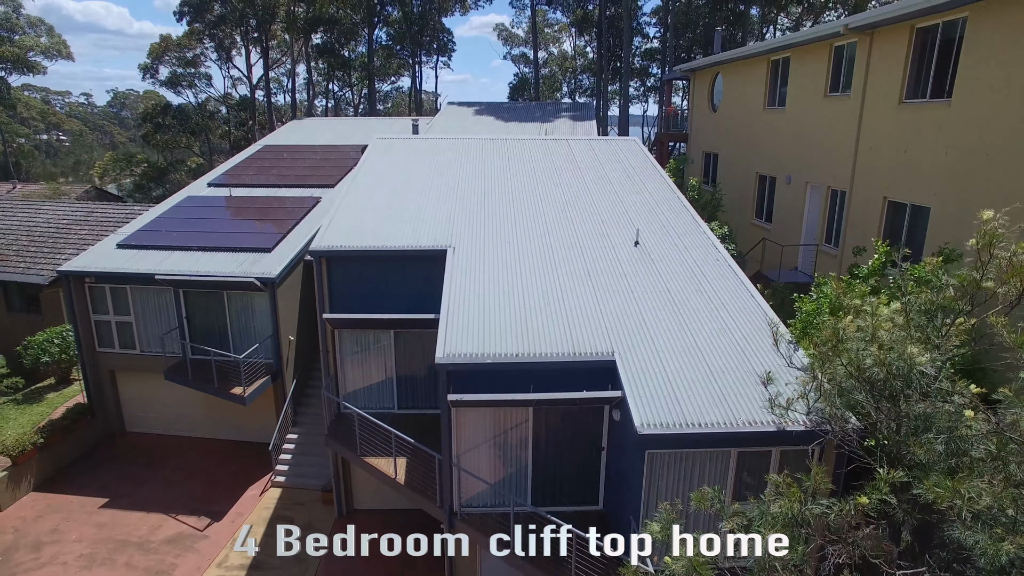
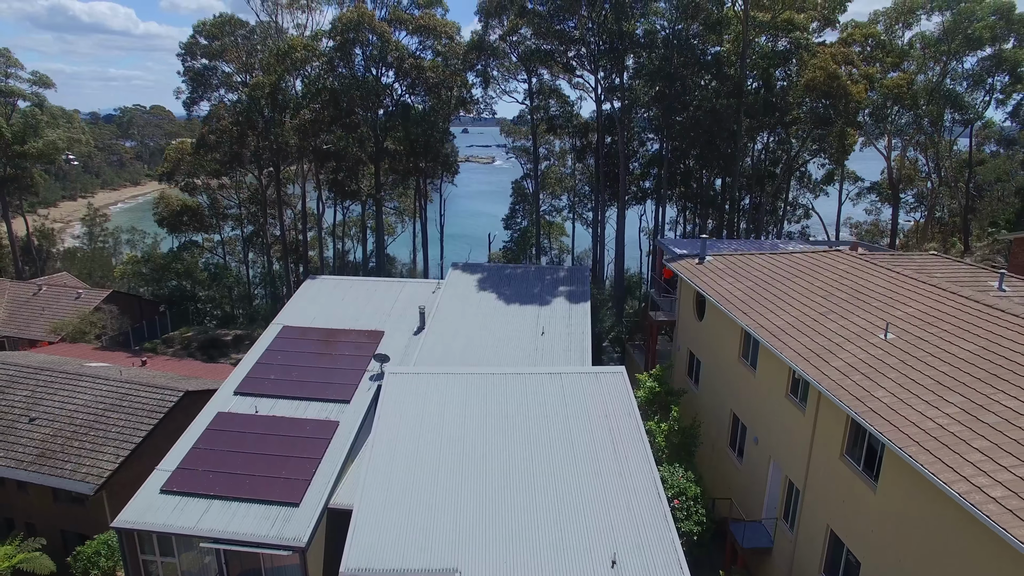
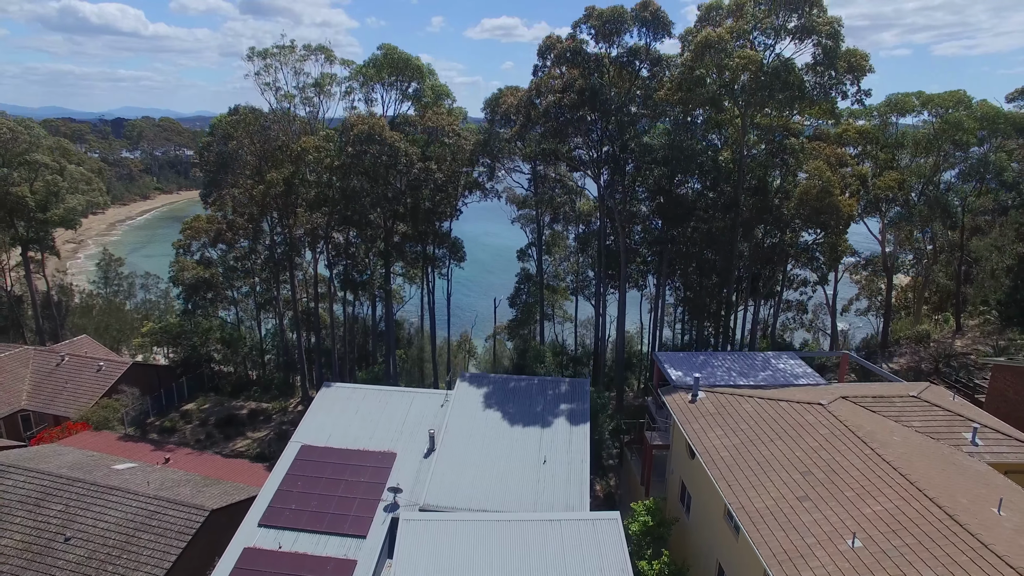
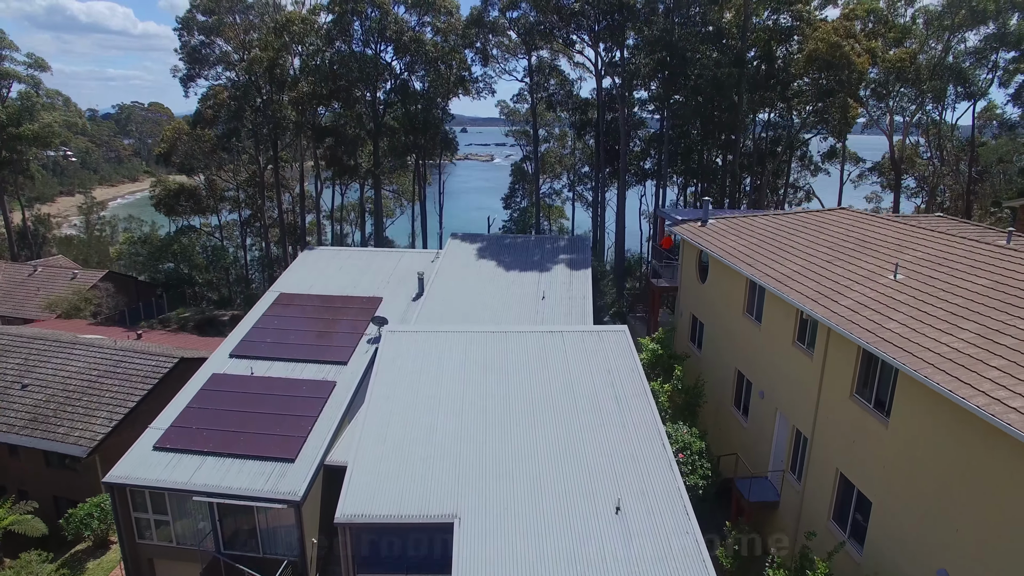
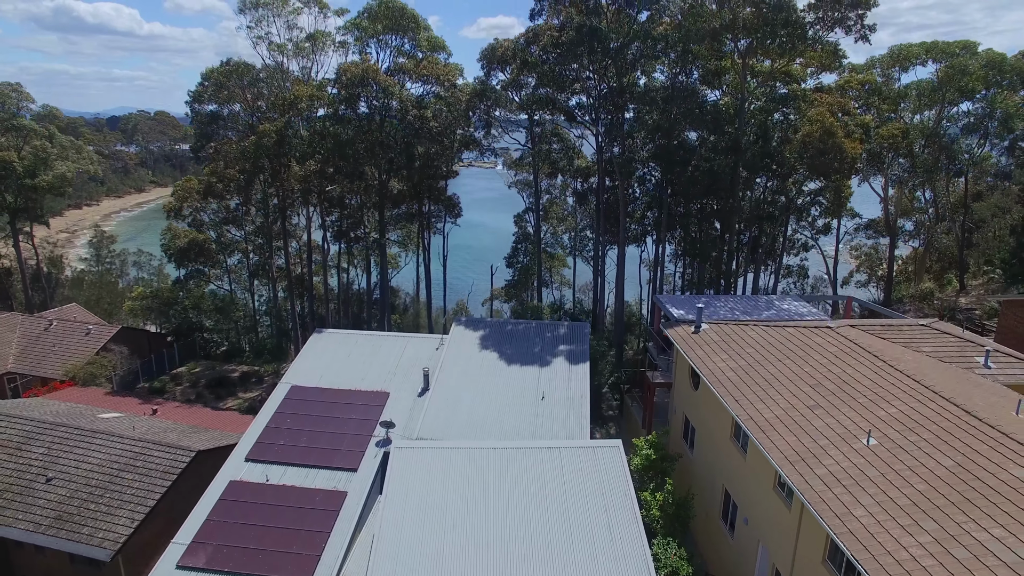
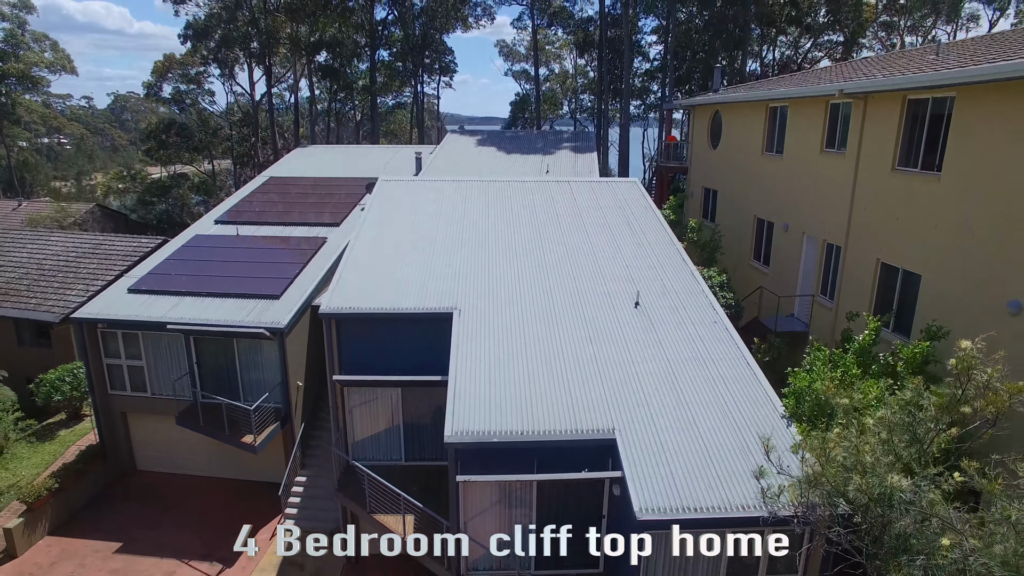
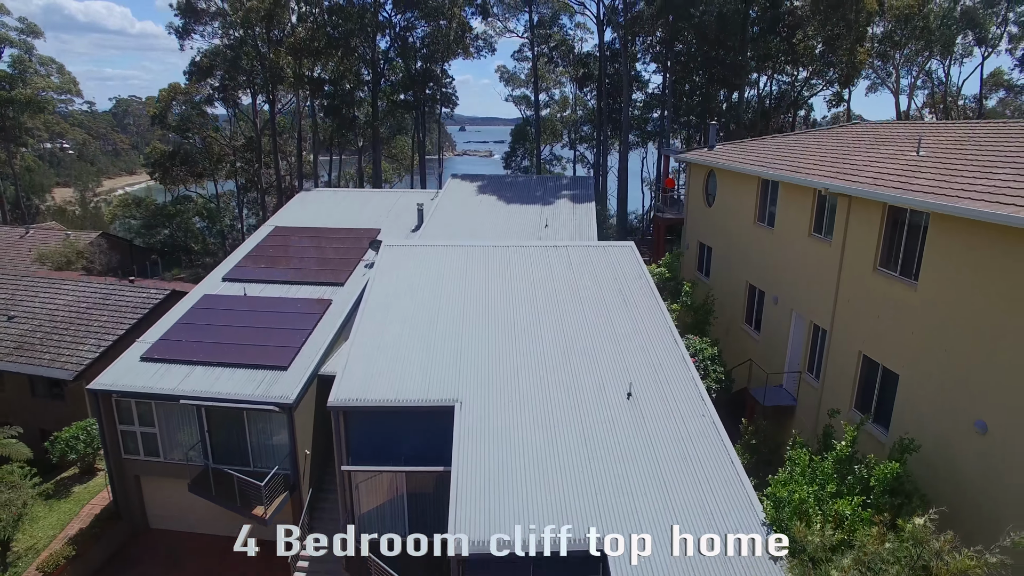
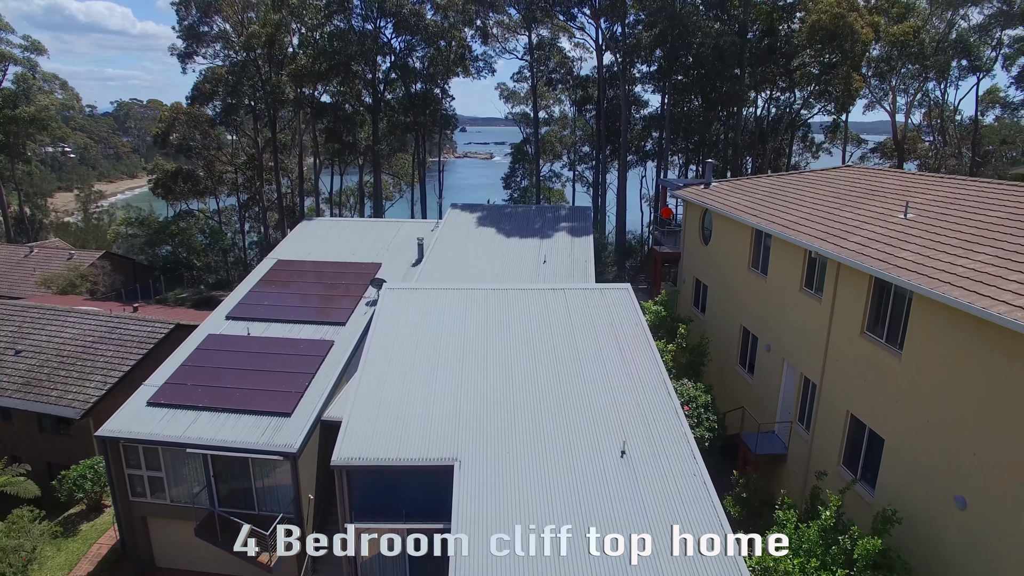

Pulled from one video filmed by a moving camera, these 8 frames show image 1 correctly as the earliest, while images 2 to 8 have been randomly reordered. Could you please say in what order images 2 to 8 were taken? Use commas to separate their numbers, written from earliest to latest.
6, 7, 8, 4, 2, 5, 3
